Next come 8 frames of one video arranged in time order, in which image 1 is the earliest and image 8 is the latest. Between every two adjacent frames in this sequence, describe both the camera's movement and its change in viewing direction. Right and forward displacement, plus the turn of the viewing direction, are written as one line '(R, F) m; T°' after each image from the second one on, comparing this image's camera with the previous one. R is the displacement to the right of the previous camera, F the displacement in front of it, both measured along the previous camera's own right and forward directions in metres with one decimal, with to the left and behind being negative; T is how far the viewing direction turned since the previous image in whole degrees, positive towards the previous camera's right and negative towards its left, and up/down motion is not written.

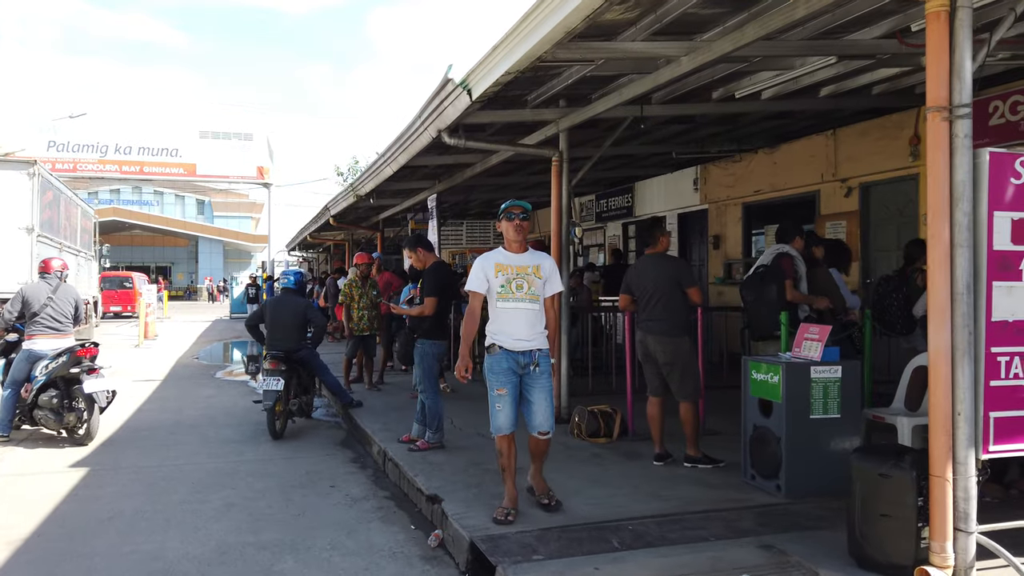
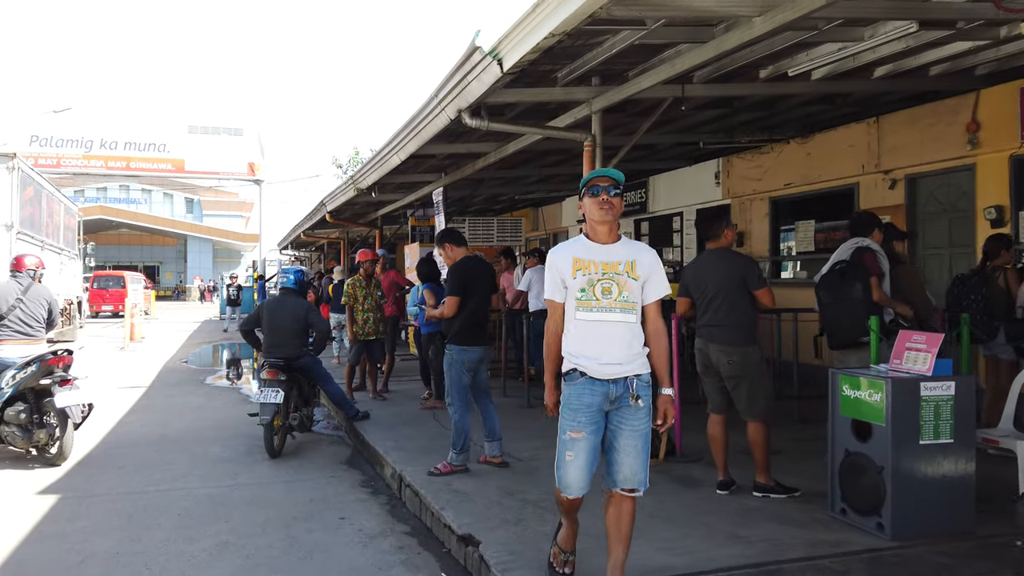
(-0.3, +0.8) m; +1°
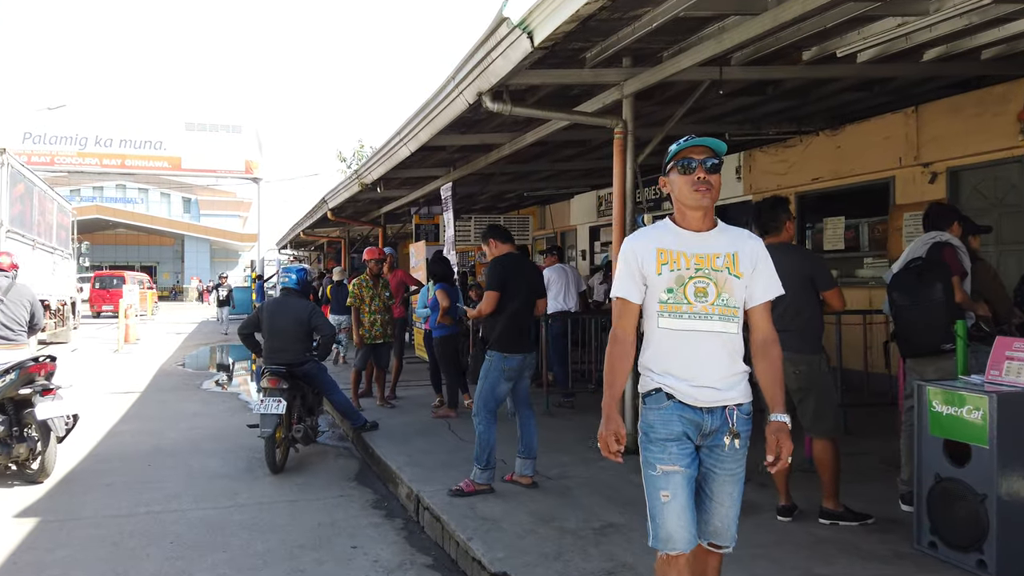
(-0.2, +0.6) m; 0°
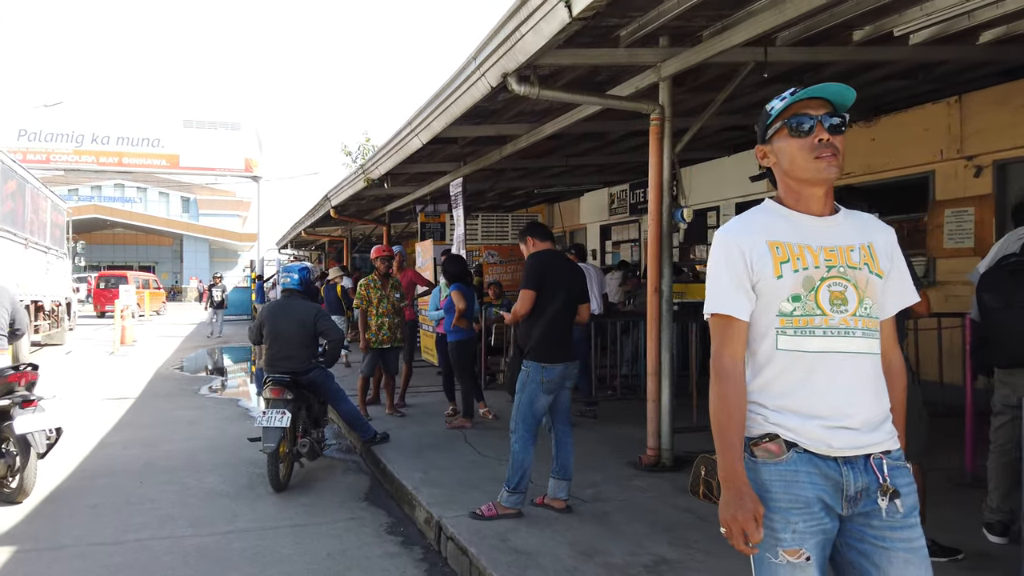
(-0.2, +0.5) m; 0°
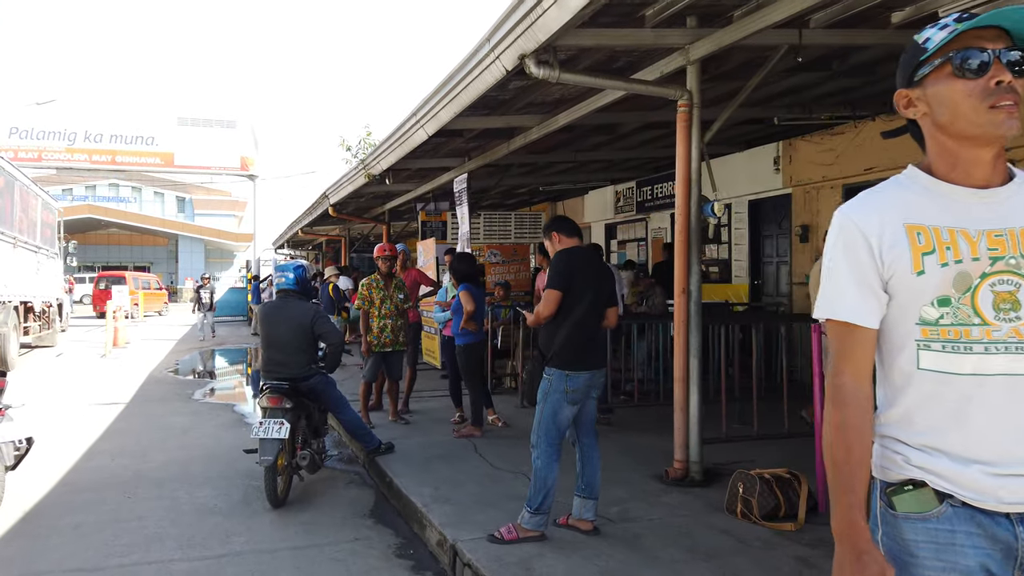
(-0.1, +0.4) m; 0°
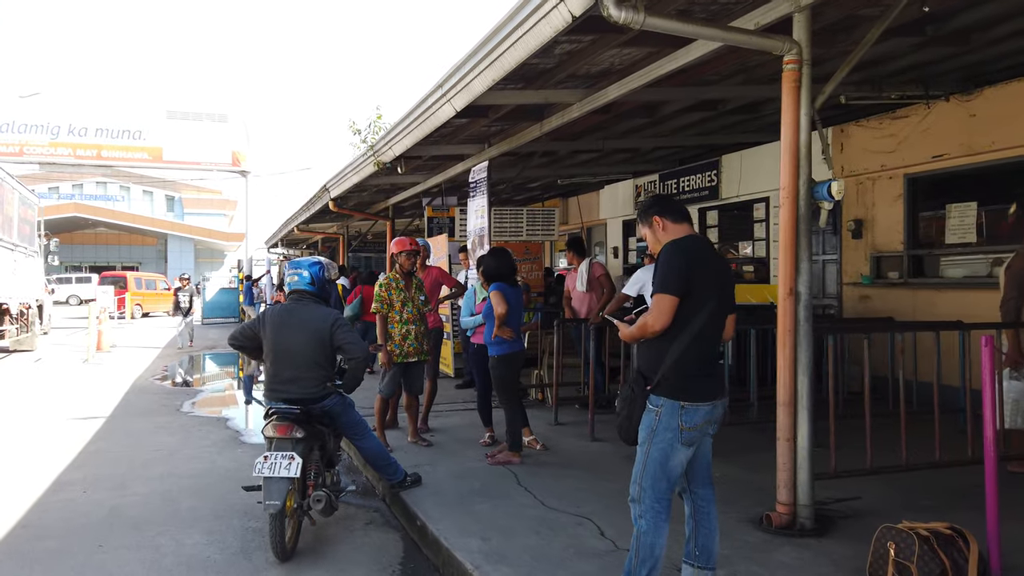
(-0.4, +1.0) m; +1°
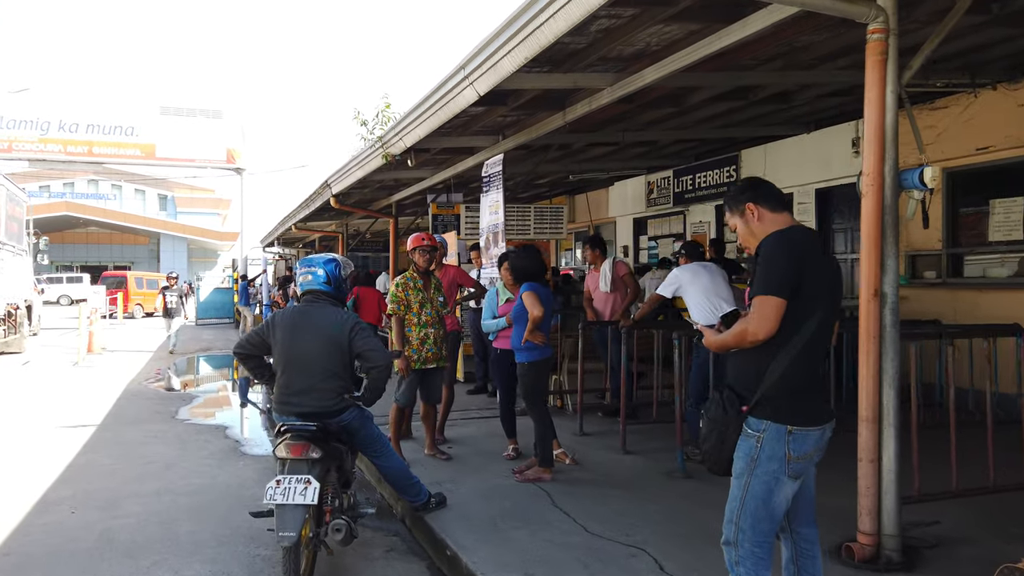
(-0.2, +0.5) m; 0°
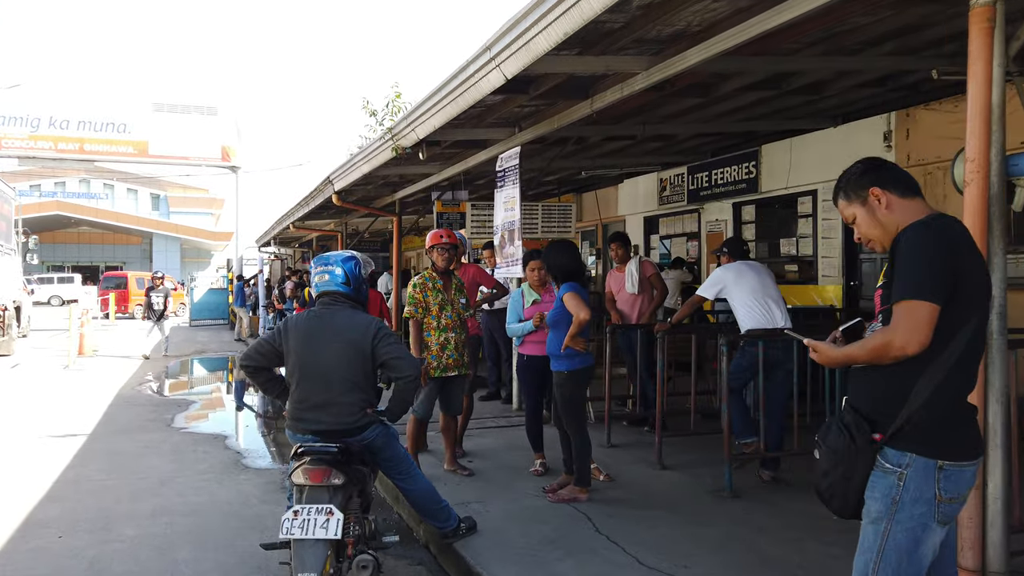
(-0.2, +0.5) m; 0°
